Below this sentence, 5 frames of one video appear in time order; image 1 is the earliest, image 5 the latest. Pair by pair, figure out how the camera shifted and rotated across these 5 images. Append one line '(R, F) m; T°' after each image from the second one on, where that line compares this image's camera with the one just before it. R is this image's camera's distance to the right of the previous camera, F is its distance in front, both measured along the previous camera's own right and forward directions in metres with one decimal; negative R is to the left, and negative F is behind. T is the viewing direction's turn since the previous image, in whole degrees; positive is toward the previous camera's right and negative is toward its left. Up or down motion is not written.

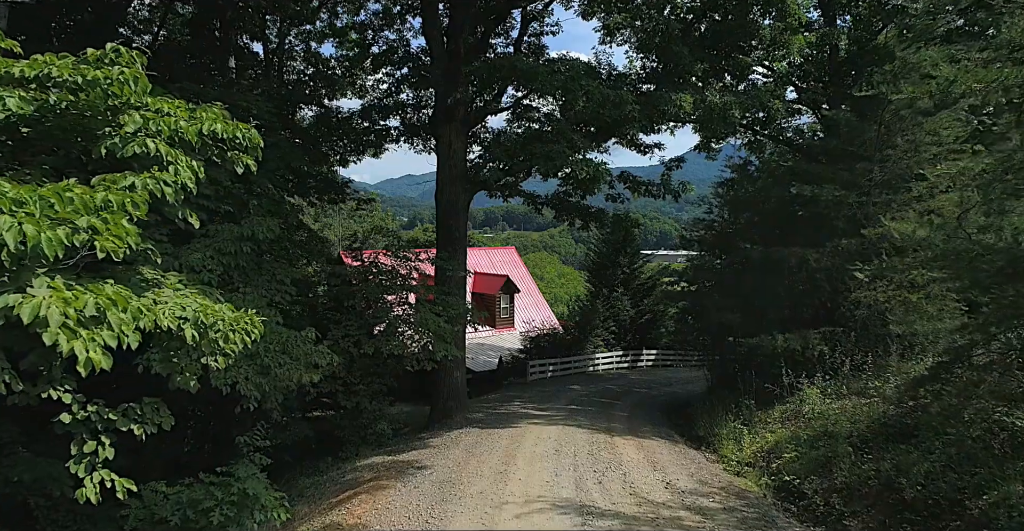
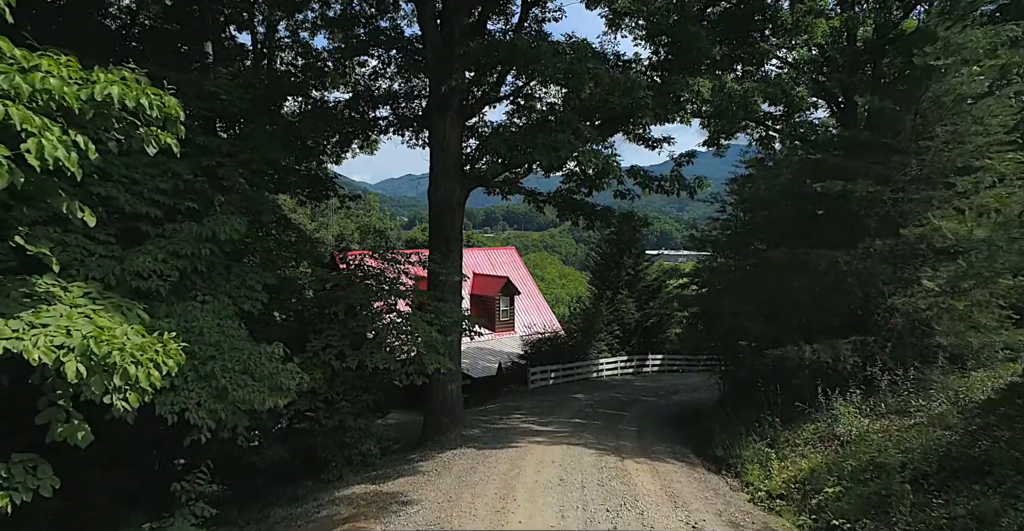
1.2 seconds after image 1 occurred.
(0.0, +1.2) m; 0°
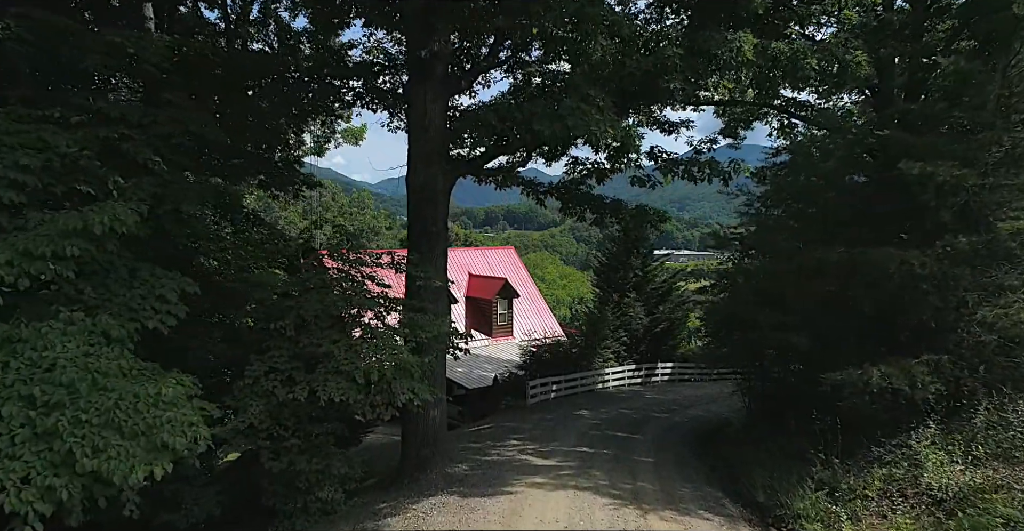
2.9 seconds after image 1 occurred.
(+0.1, +2.2) m; 0°
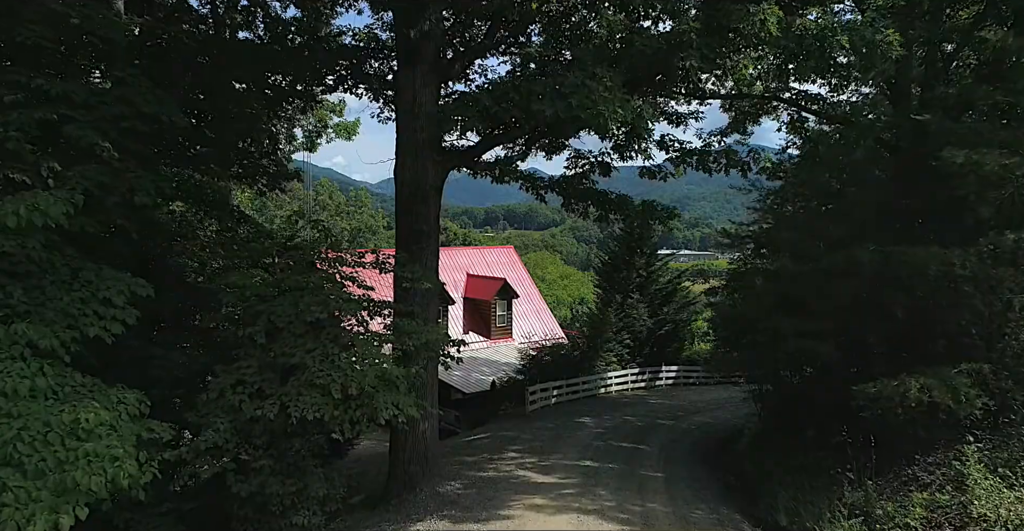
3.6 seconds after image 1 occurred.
(0.0, +0.9) m; 0°
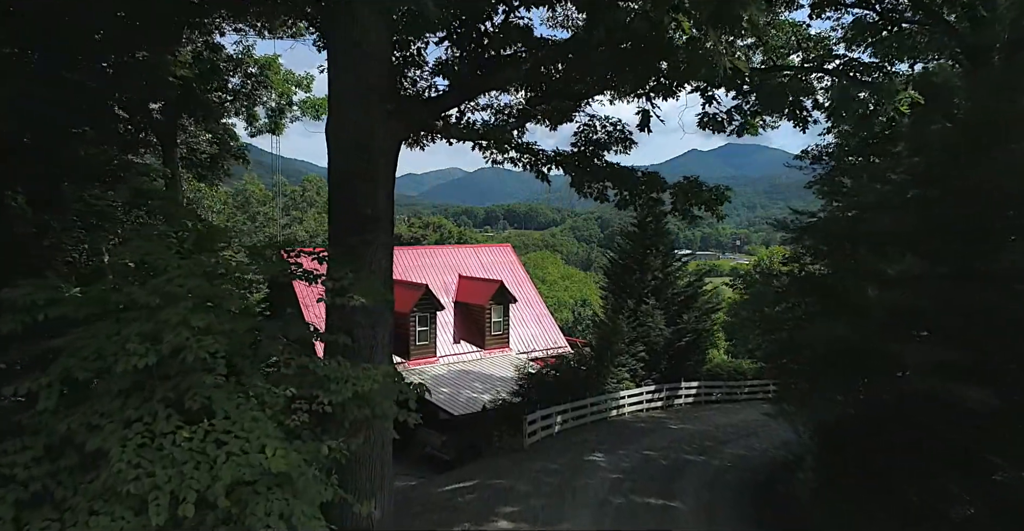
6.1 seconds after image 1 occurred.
(+0.1, +3.4) m; 0°
